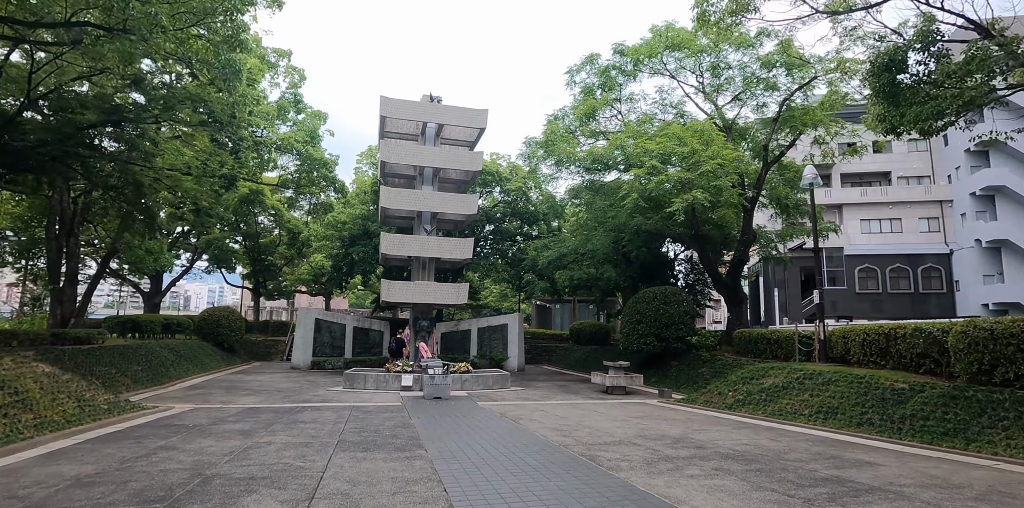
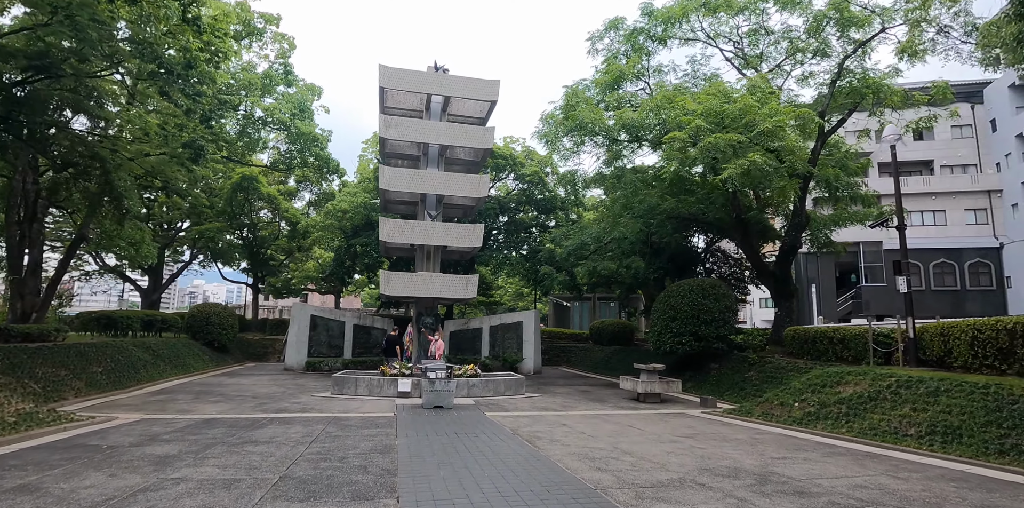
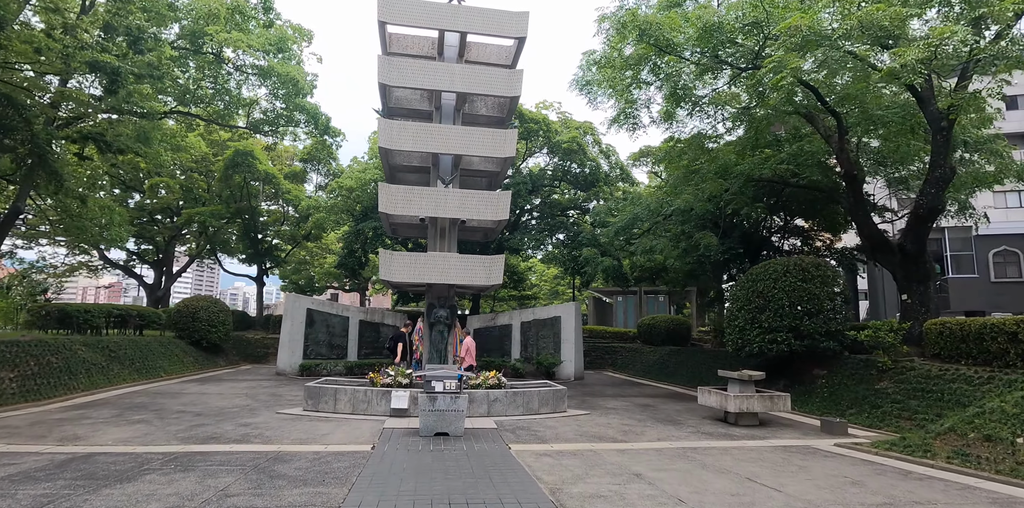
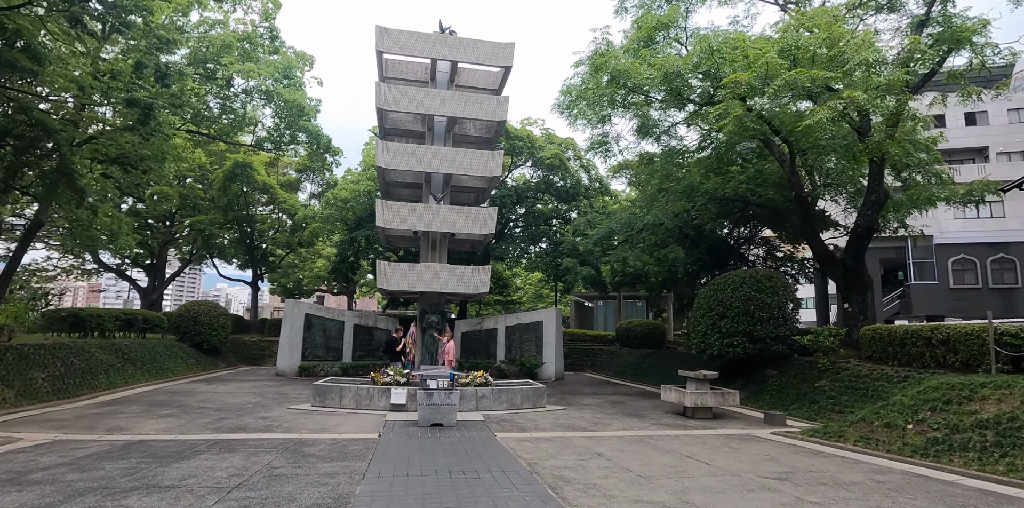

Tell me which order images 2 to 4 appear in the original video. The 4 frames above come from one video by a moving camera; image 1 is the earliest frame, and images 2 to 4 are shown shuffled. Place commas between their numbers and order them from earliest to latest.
2, 4, 3
